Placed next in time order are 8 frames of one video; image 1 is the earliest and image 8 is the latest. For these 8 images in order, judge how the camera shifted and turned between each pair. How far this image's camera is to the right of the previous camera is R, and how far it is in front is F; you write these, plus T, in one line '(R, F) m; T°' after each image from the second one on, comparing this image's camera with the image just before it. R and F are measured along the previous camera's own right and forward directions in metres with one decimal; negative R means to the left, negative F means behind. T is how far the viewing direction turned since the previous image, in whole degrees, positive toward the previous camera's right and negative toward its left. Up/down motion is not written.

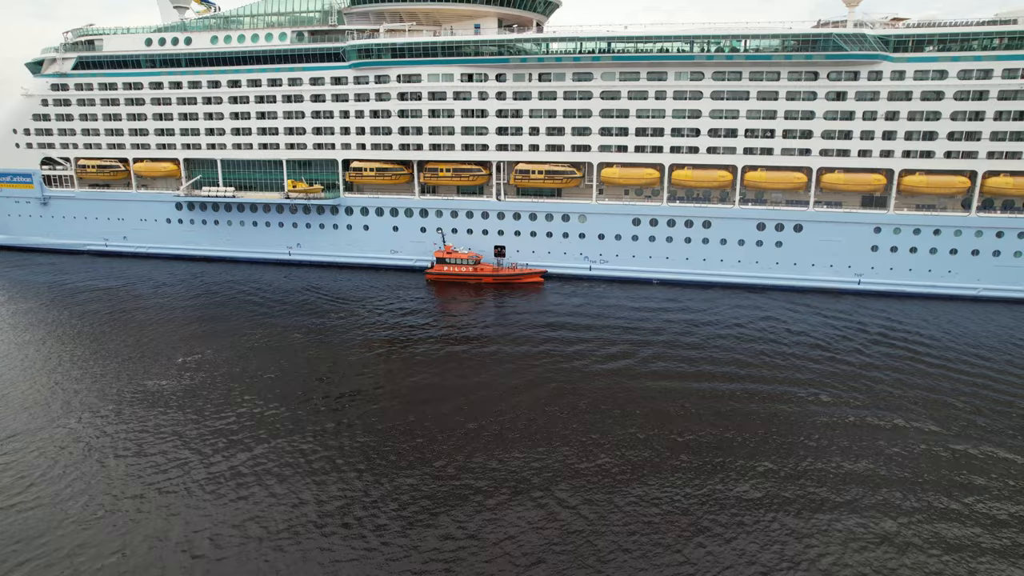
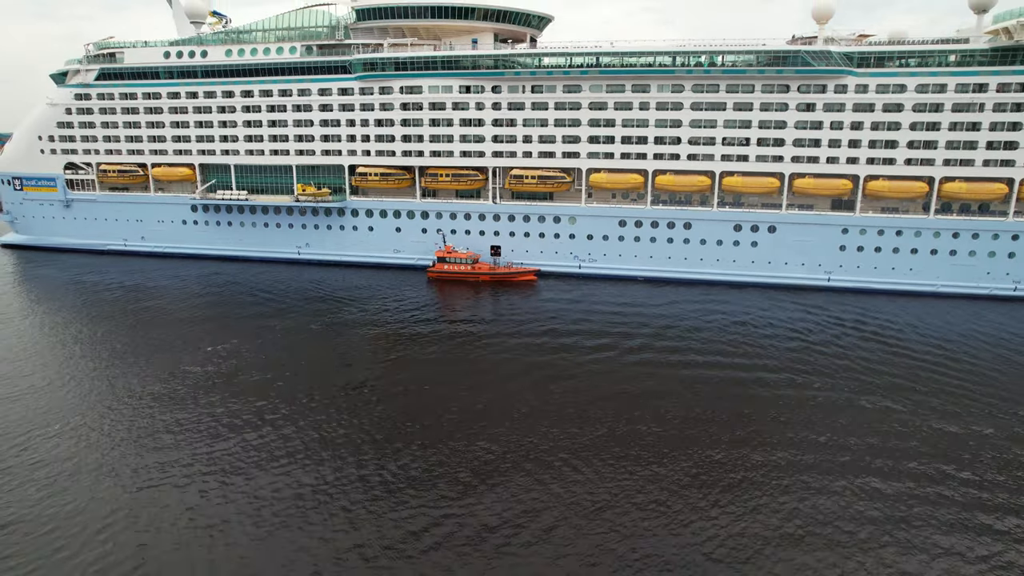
(+0.1, -2.1) m; 0°
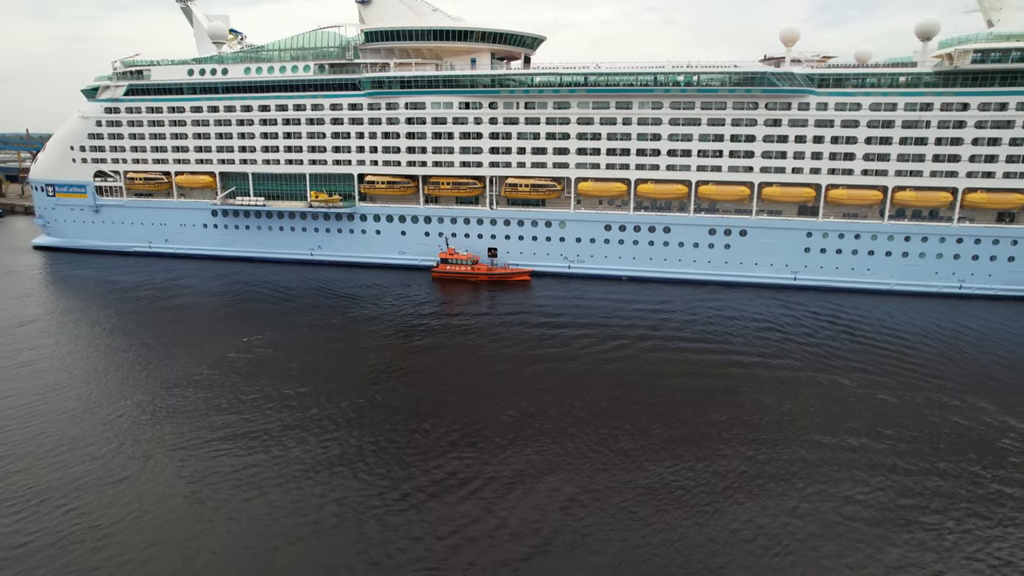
(+0.1, -2.9) m; 0°
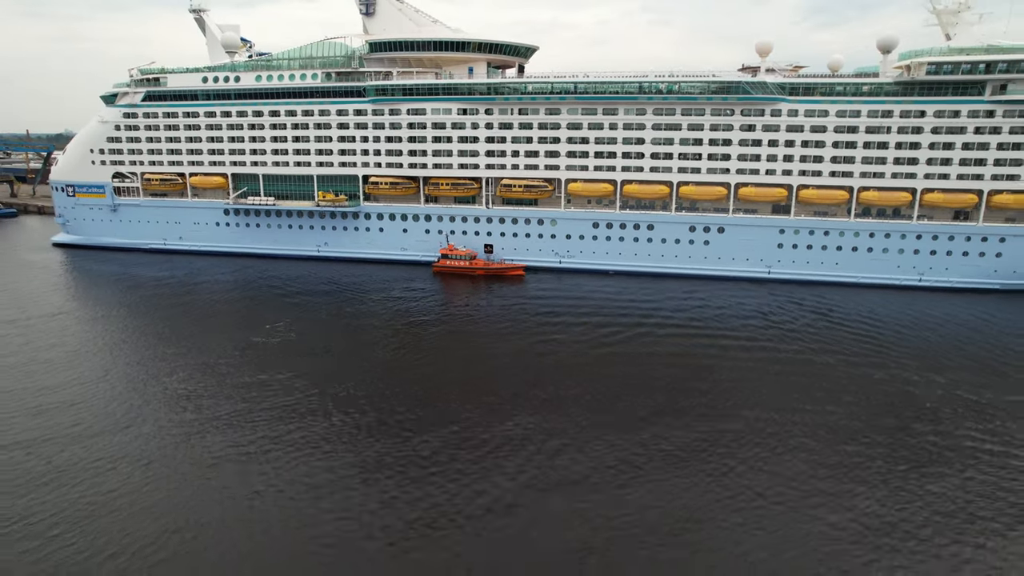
(0.0, -2.4) m; 0°
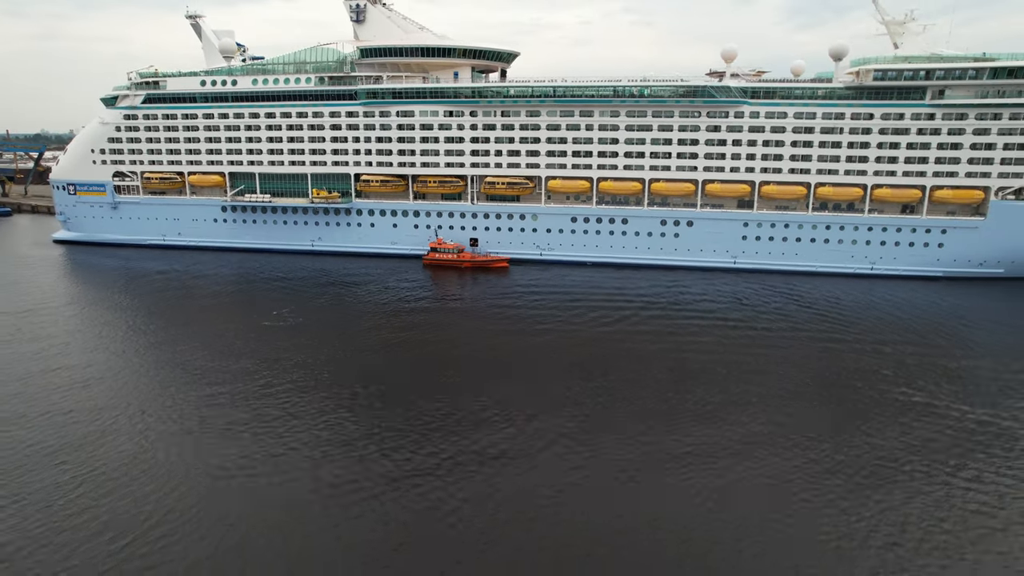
(+0.1, -2.3) m; +1°
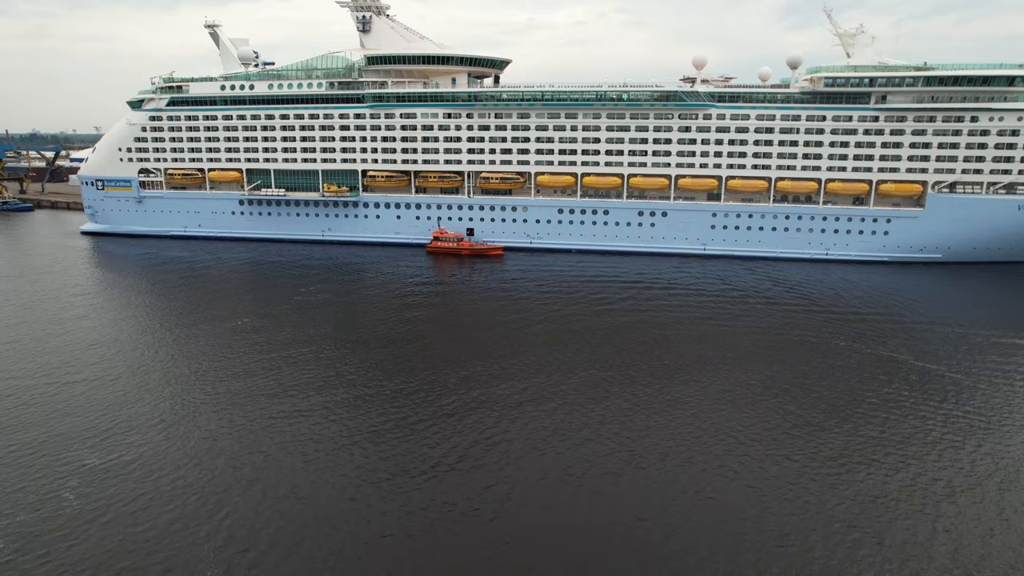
(0.0, -3.9) m; +1°
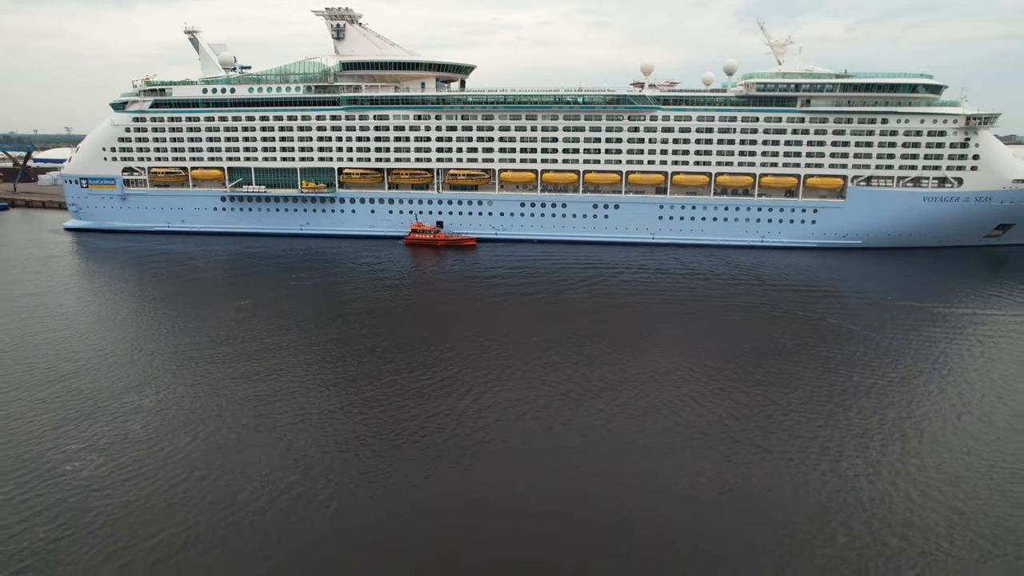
(+0.3, -3.5) m; +3°
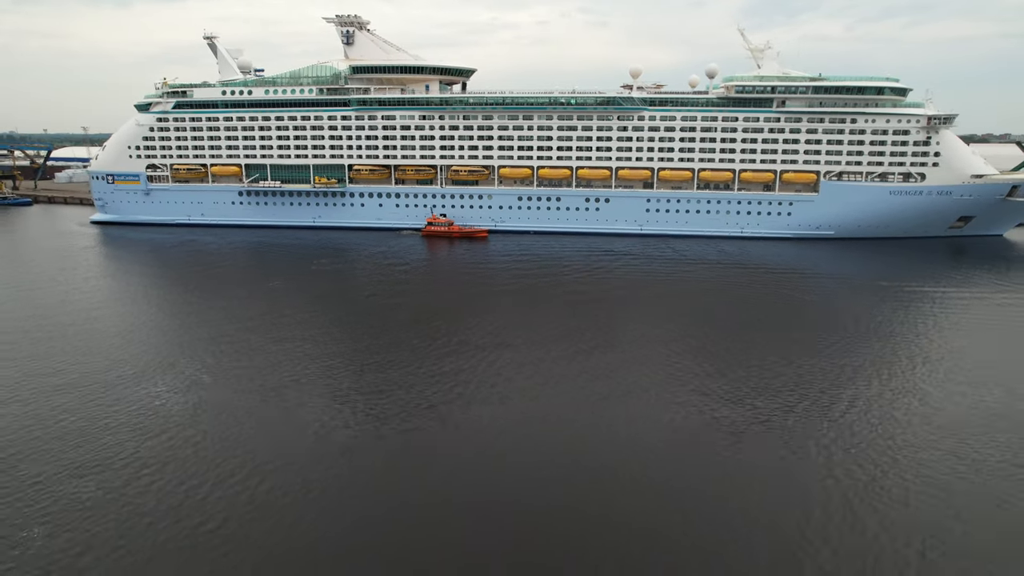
(+0.1, -3.3) m; 0°
